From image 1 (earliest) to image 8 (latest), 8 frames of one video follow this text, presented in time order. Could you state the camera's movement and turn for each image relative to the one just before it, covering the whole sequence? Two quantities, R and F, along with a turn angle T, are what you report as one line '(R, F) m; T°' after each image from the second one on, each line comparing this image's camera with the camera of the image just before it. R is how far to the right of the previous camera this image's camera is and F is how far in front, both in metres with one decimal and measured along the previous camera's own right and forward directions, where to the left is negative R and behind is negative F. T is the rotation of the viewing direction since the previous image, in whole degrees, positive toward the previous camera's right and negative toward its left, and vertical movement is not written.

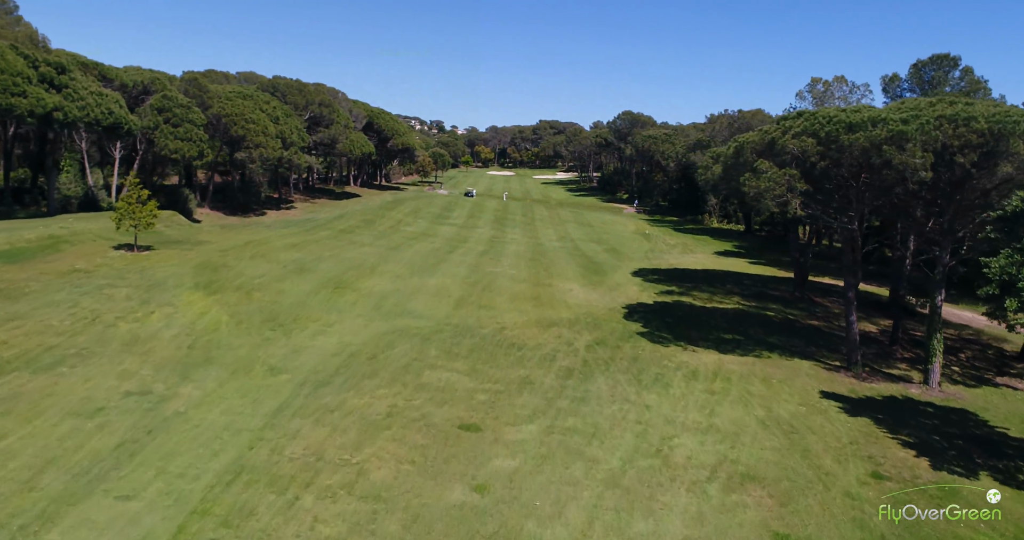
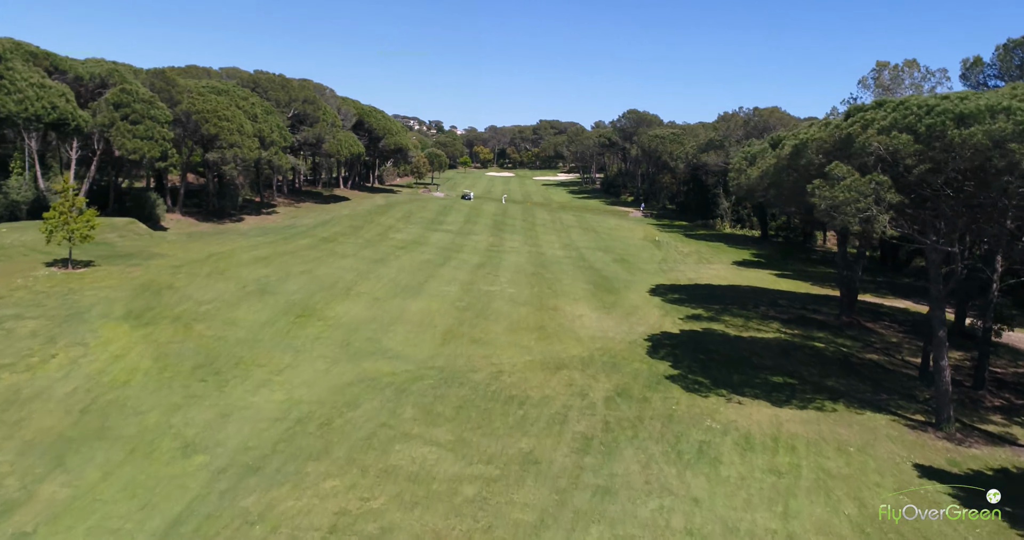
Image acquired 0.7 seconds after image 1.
(0.0, +4.0) m; 0°
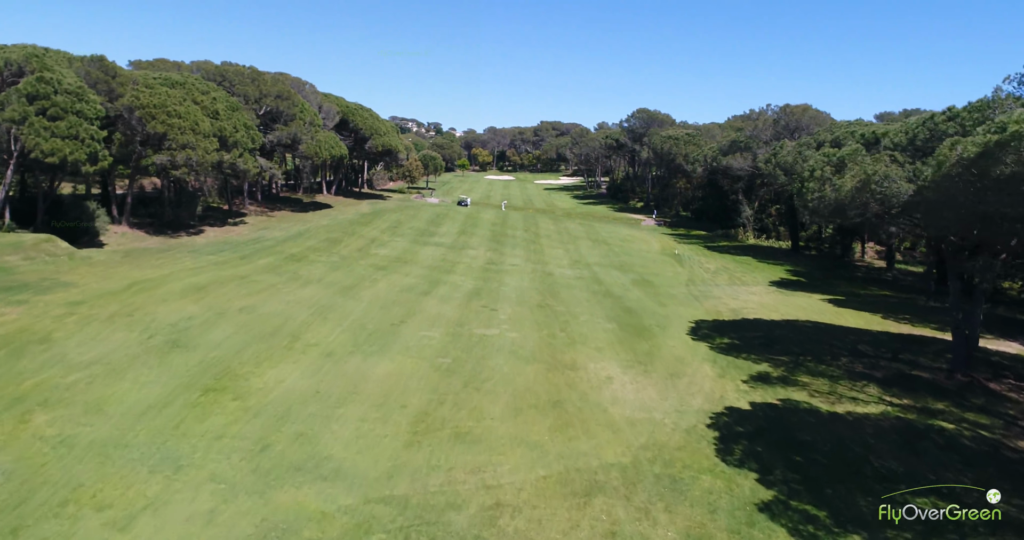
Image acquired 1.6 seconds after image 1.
(-0.1, +6.0) m; 0°
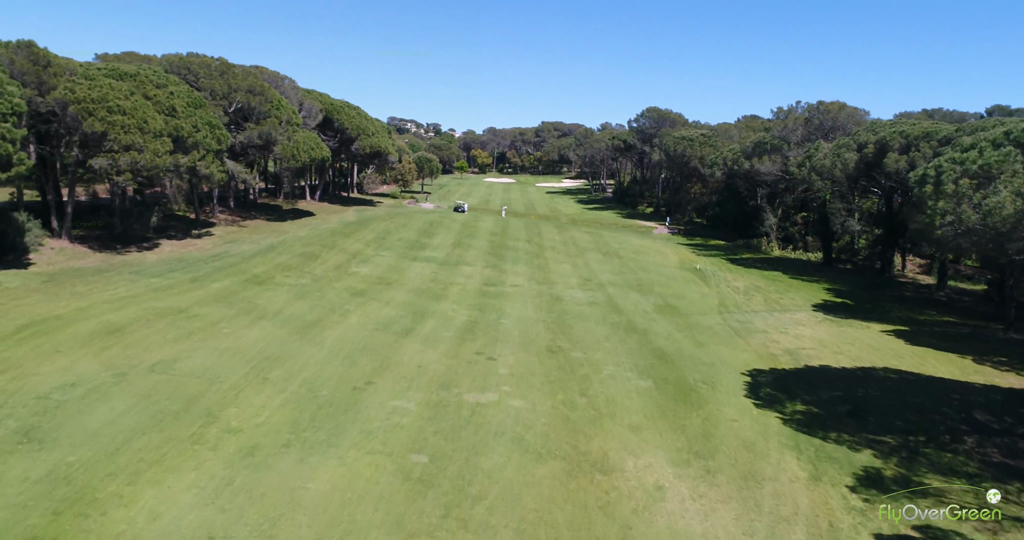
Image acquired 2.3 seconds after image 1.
(-0.1, +5.1) m; 0°
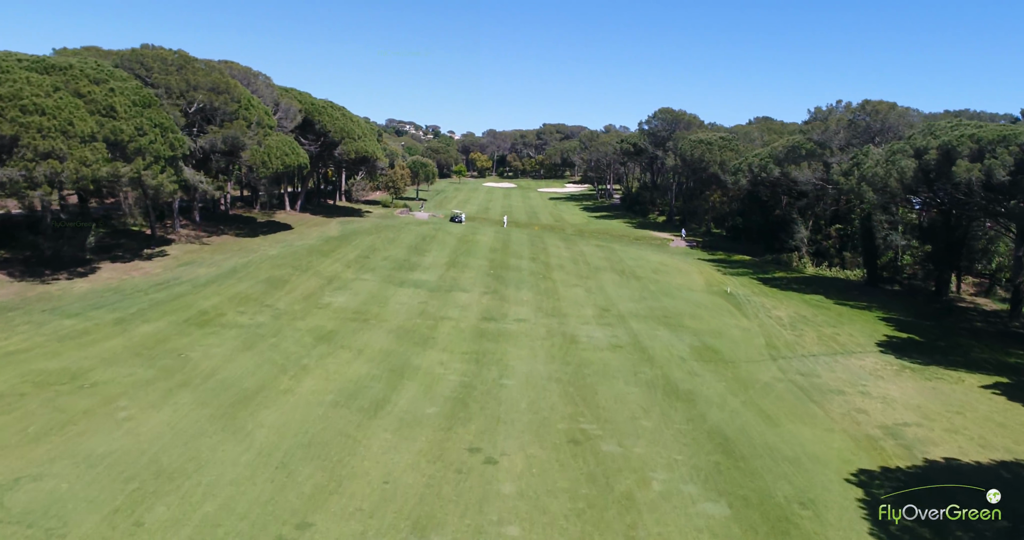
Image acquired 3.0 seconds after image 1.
(-0.2, +5.4) m; 0°
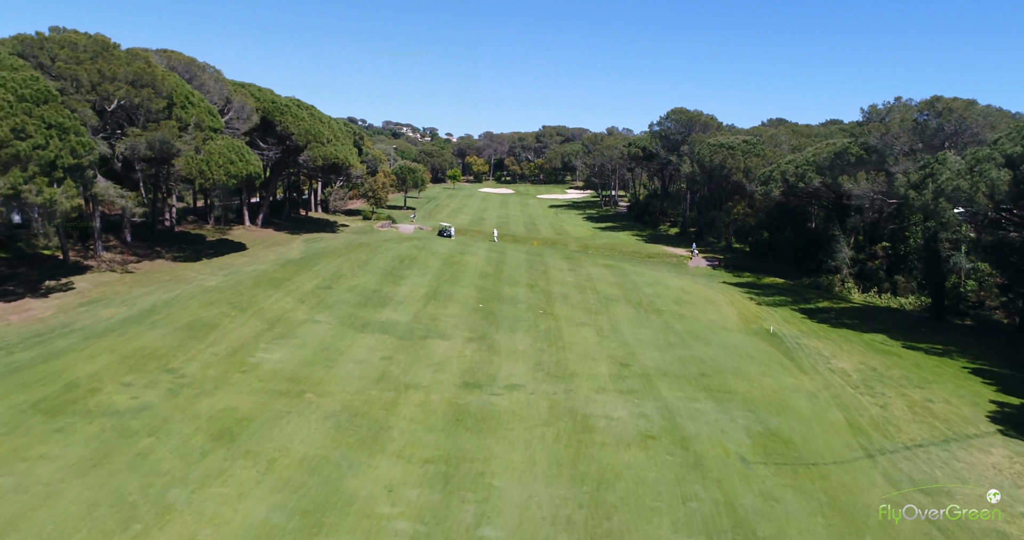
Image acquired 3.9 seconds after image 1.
(+0.3, +6.7) m; 0°
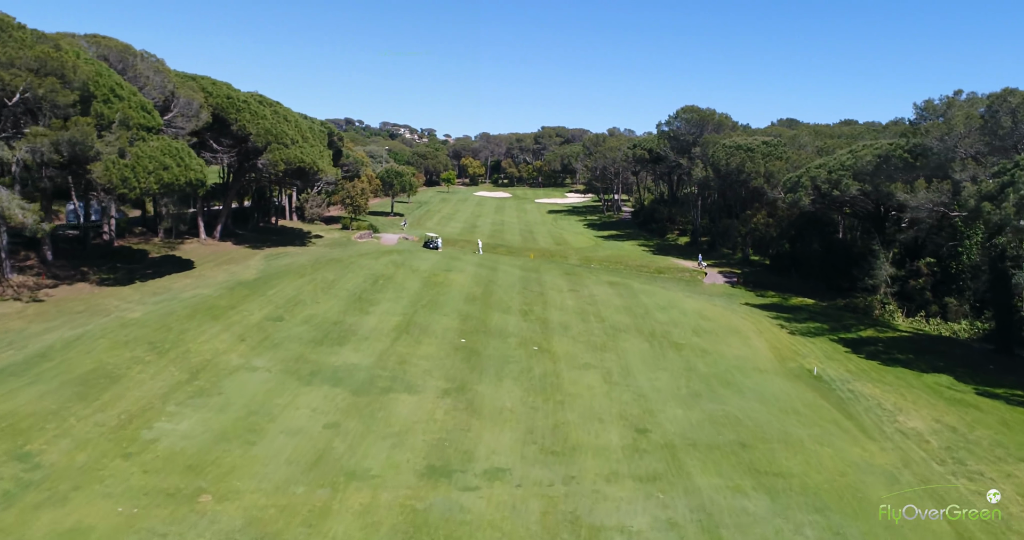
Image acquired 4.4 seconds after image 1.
(+0.5, +5.1) m; 0°
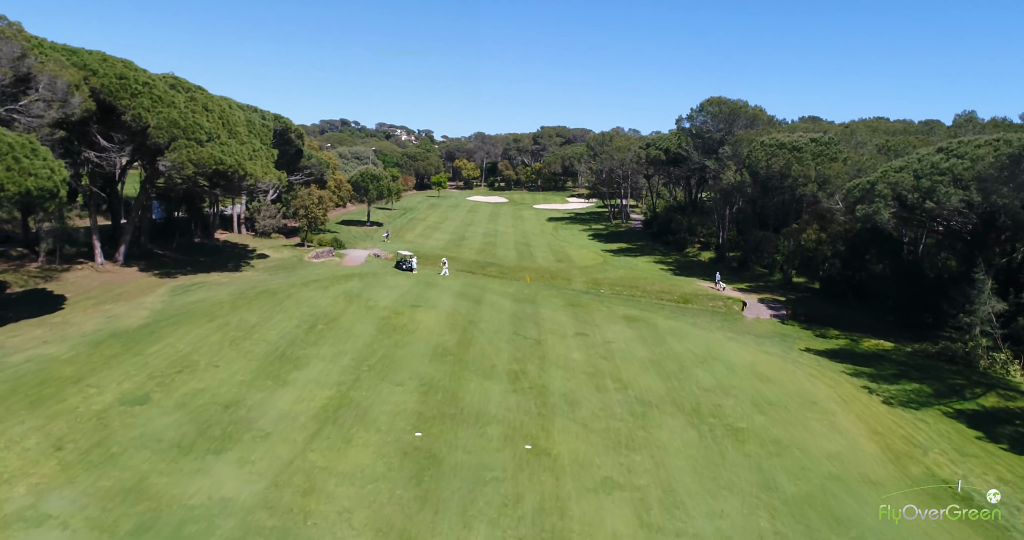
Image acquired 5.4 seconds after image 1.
(+0.6, +8.5) m; 0°
